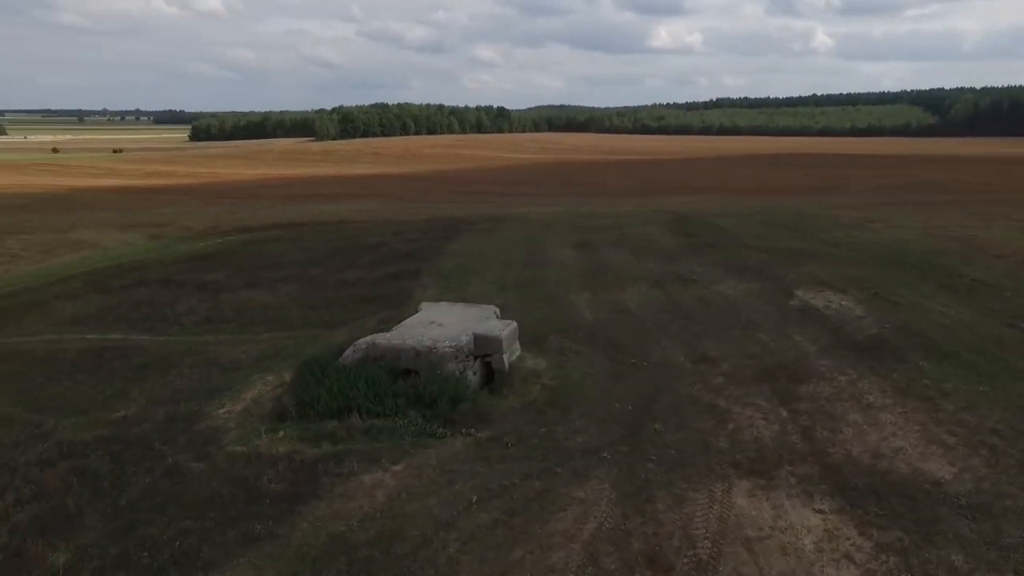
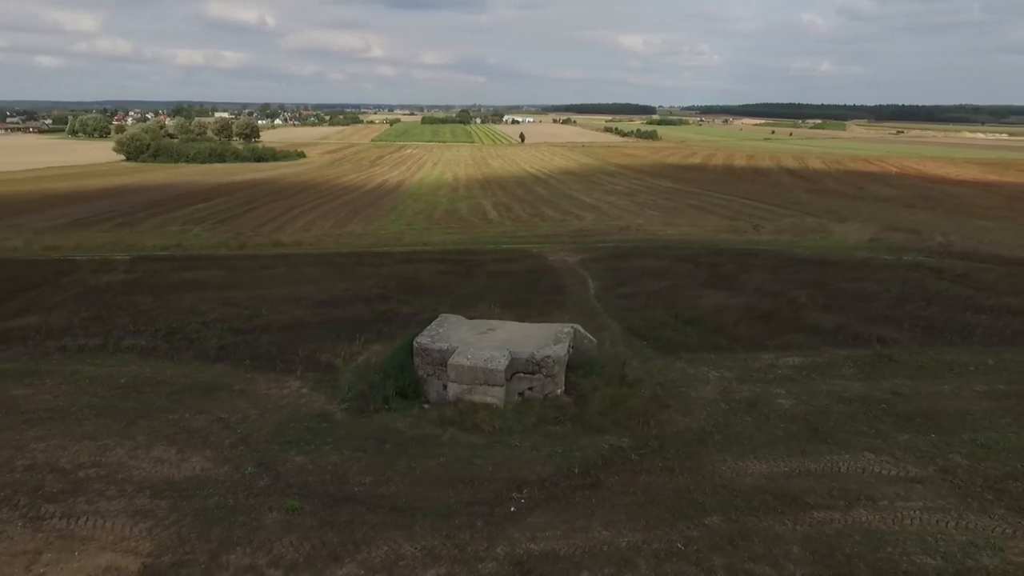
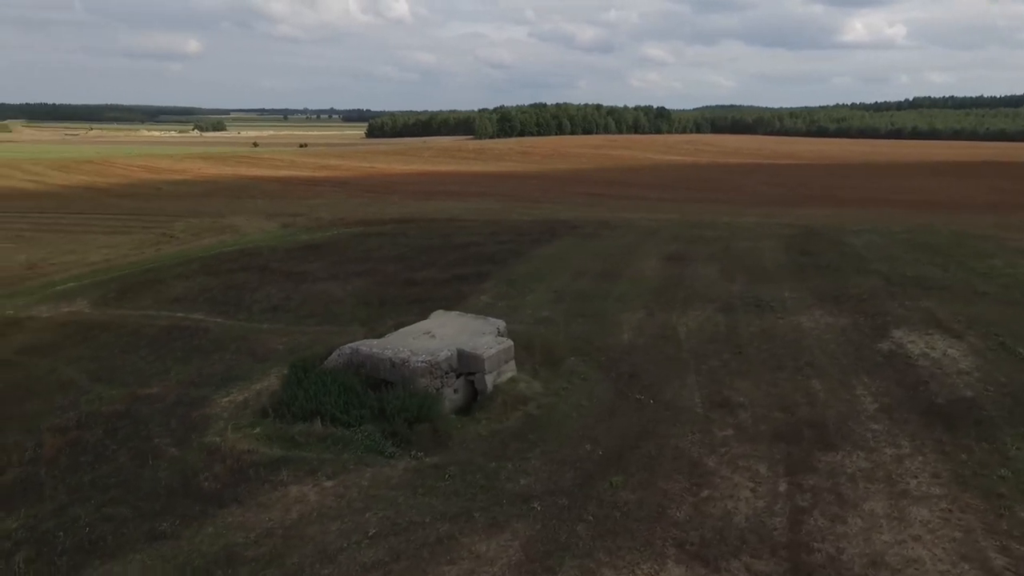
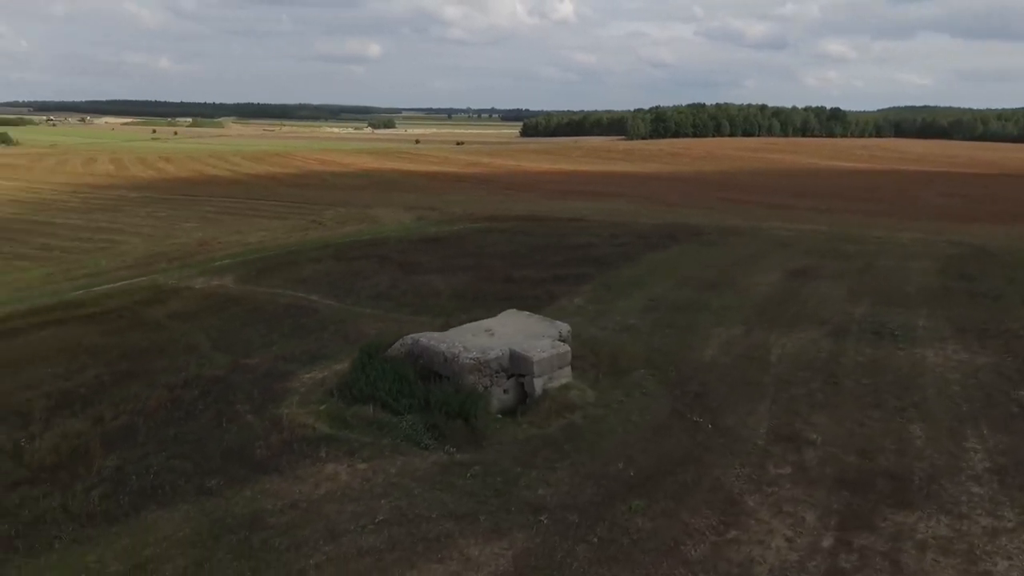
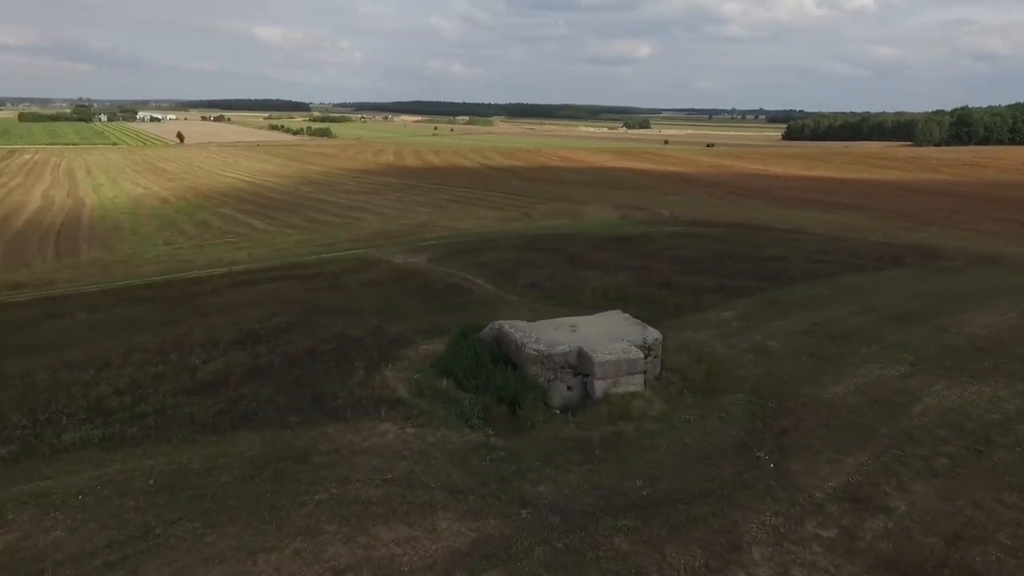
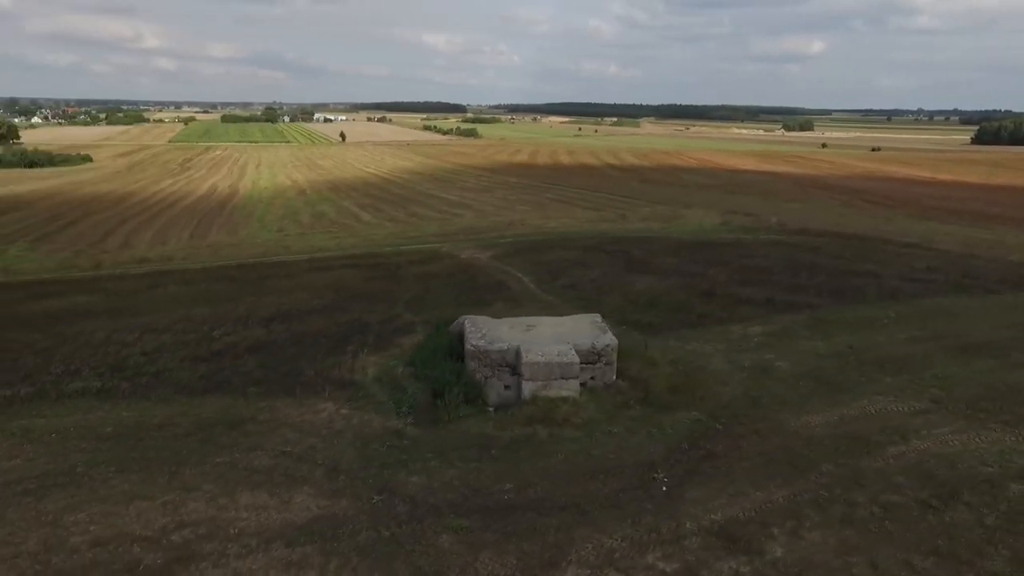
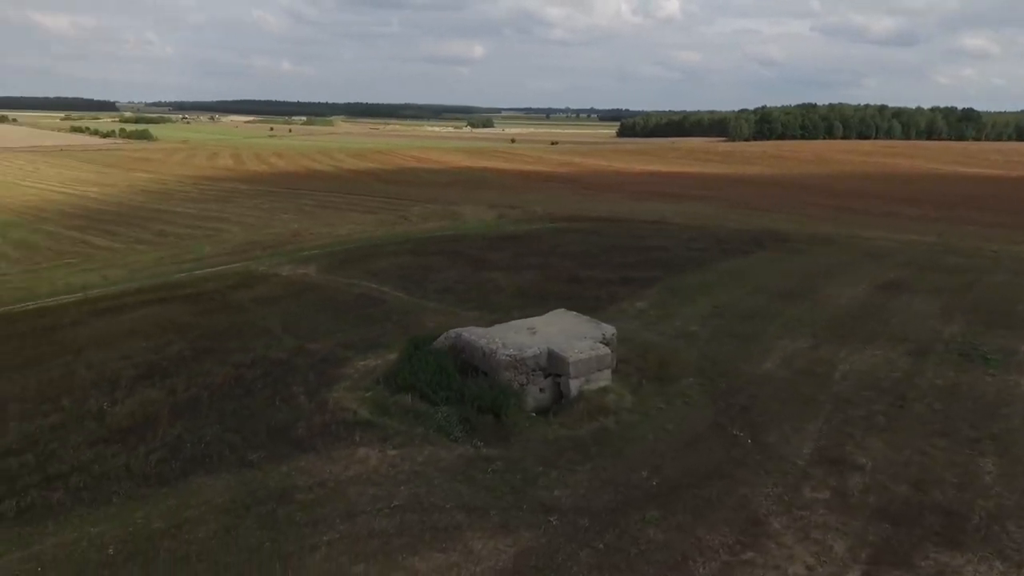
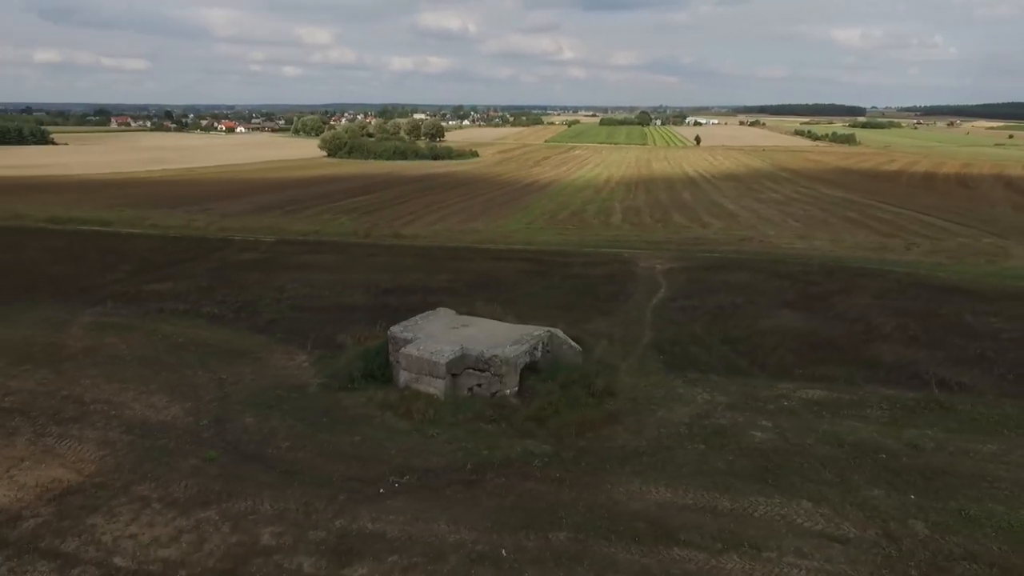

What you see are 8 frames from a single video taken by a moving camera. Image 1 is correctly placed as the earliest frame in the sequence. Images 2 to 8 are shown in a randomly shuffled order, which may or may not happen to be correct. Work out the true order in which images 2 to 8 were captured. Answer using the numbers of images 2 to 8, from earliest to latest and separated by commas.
3, 4, 7, 5, 6, 2, 8
